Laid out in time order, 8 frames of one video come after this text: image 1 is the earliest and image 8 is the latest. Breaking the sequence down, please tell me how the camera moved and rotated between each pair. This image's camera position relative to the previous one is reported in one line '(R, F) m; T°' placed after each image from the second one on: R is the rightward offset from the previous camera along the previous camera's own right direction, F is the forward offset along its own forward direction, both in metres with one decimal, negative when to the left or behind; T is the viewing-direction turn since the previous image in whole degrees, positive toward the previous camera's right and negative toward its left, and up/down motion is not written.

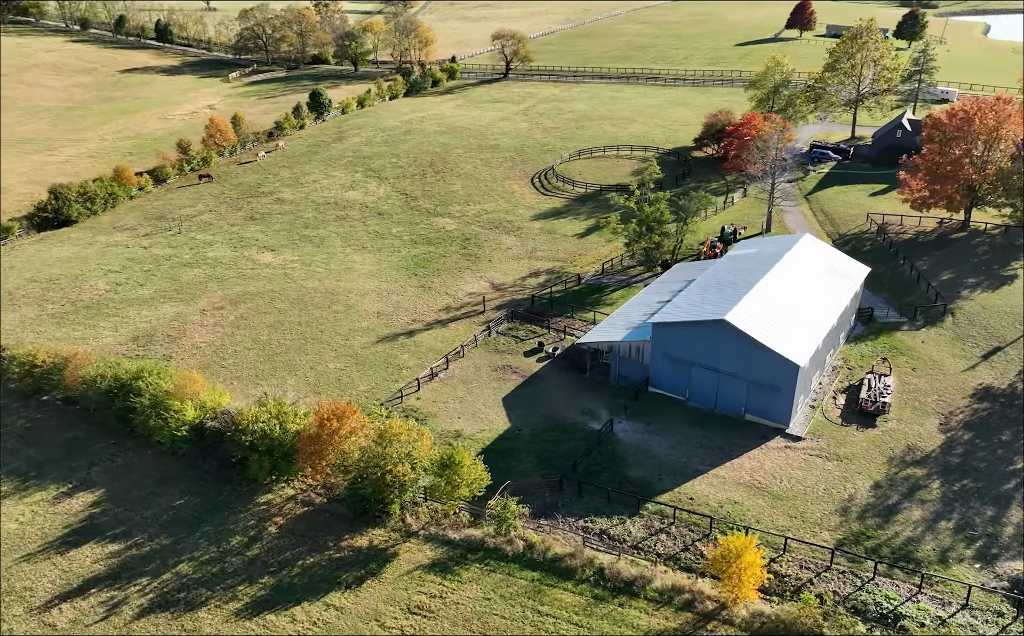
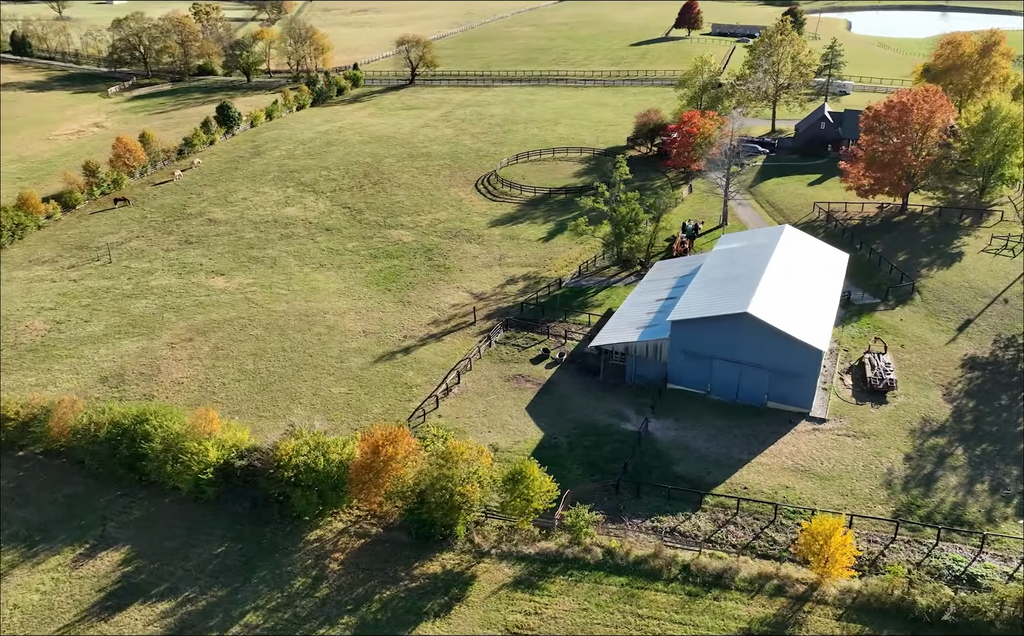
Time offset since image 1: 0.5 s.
(-4.7, +0.4) m; +8°
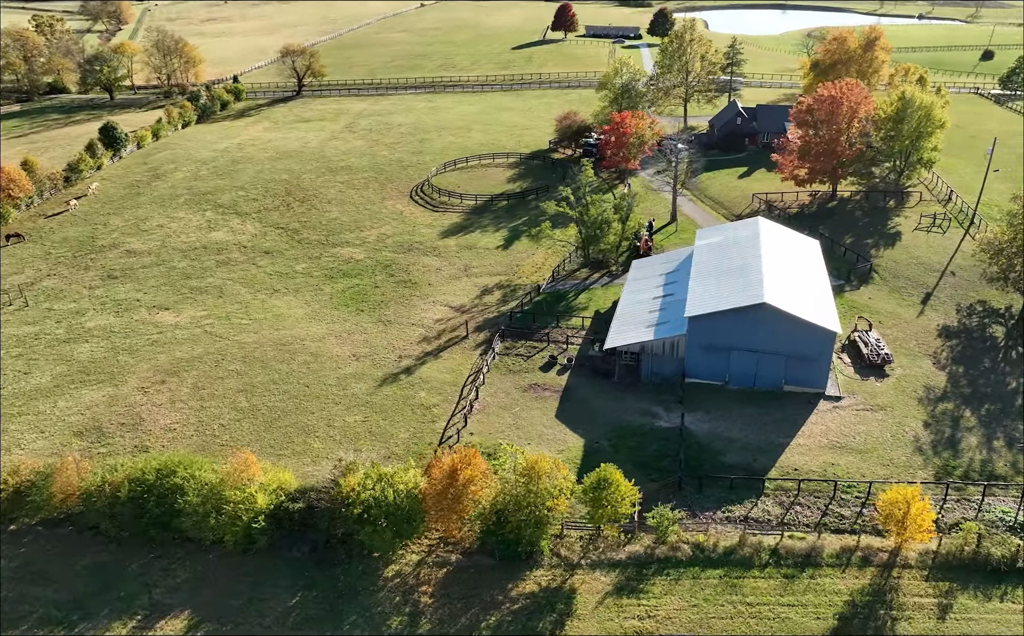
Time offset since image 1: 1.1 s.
(-5.6, +0.5) m; +9°
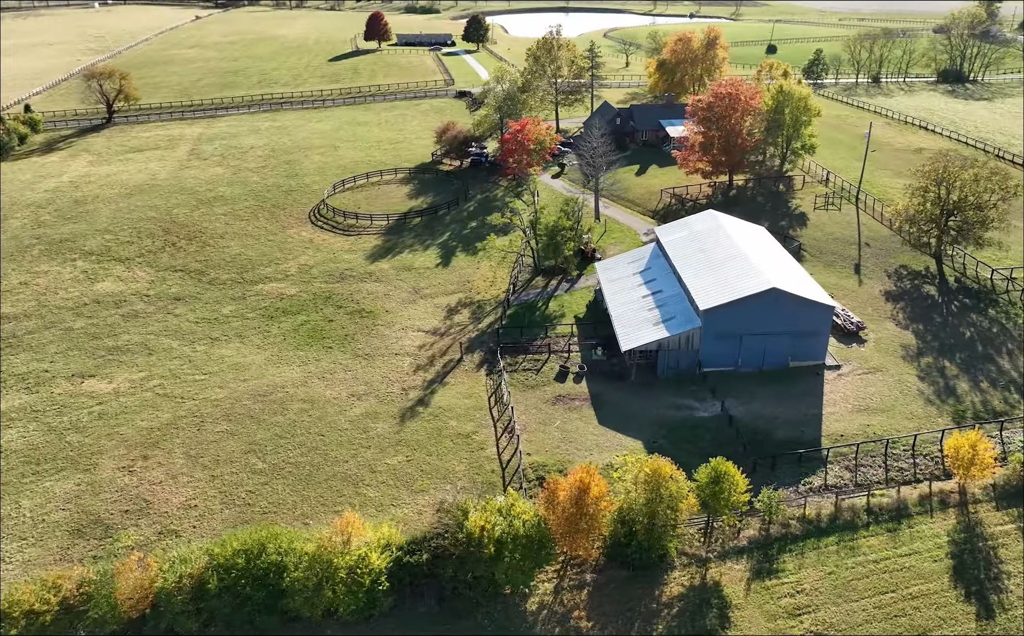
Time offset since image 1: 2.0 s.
(-8.6, +1.1) m; +15°
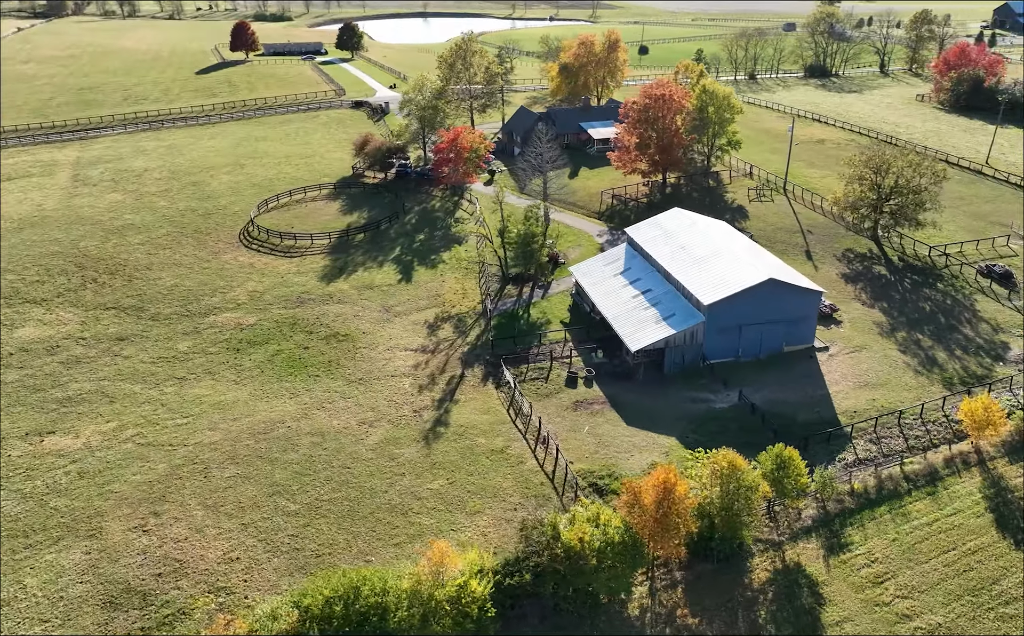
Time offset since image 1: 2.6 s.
(-6.0, +0.5) m; +10°
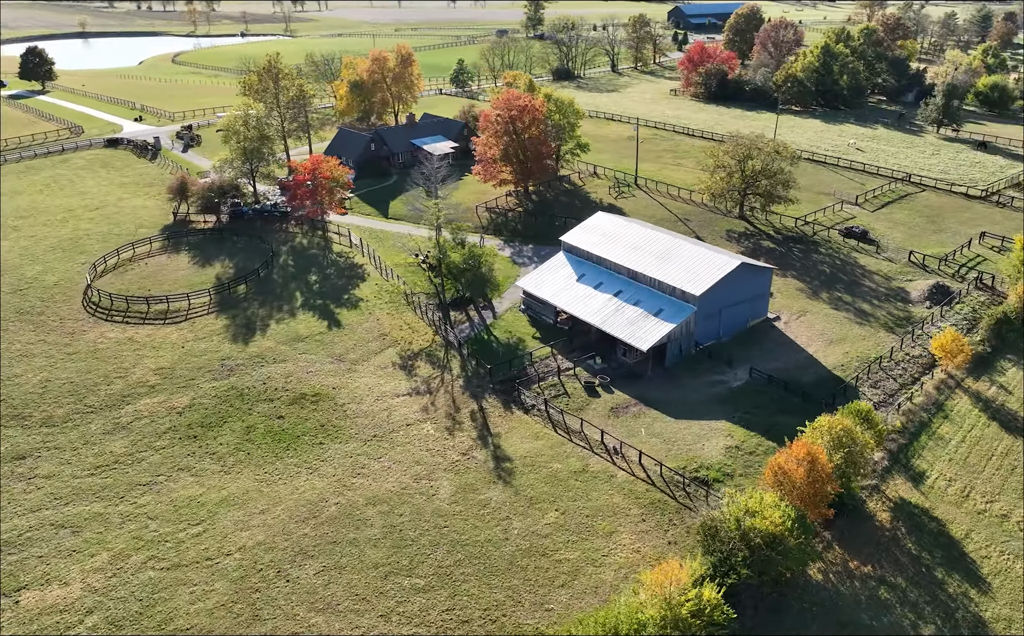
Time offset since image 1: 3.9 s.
(-12.9, +2.5) m; +21°
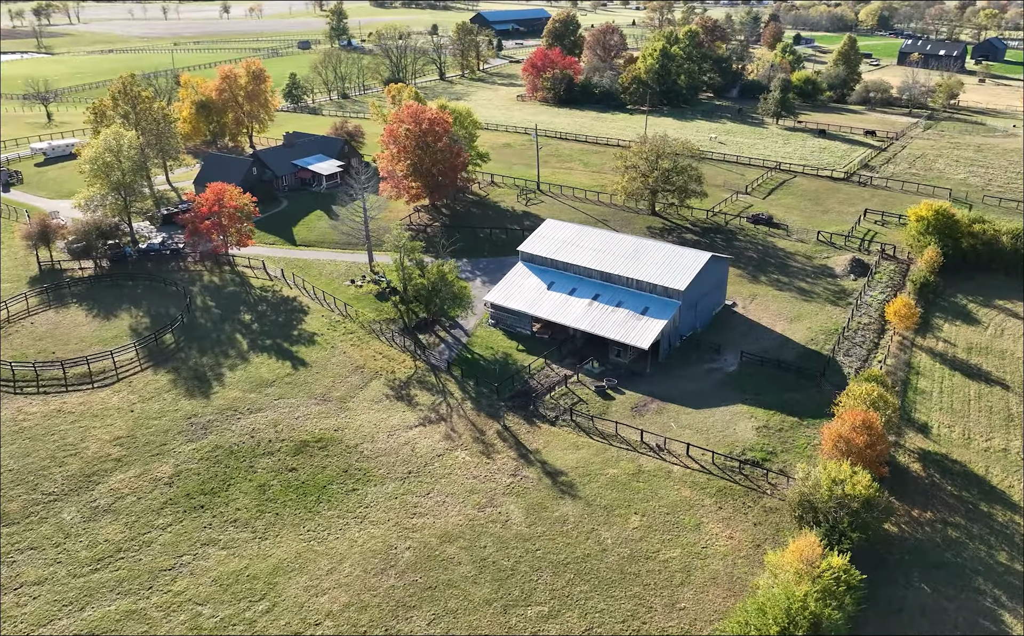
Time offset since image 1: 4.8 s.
(-9.3, +1.2) m; +15°
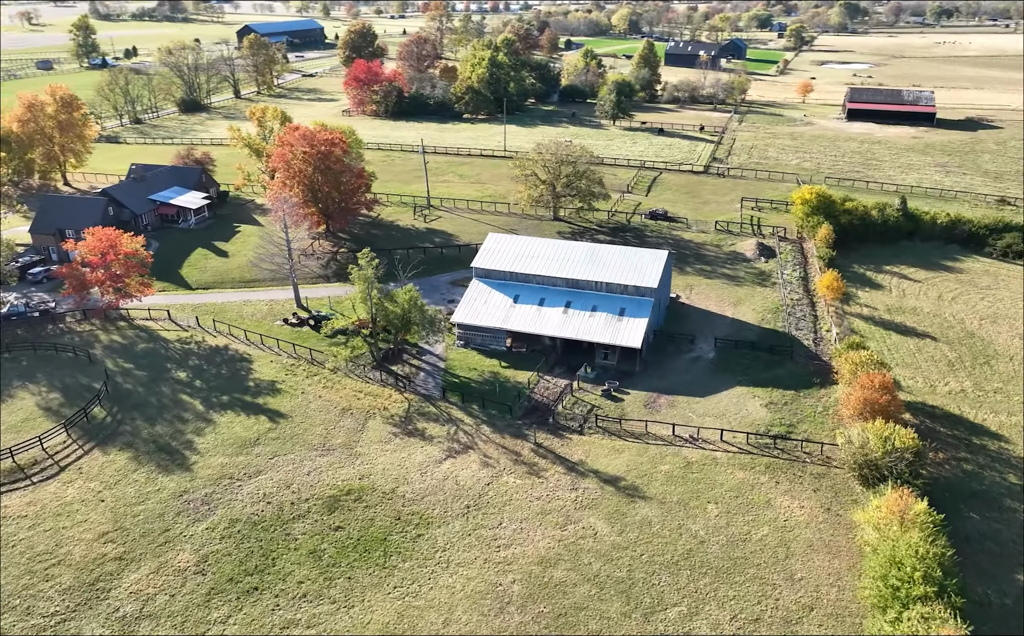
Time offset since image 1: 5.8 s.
(-10.6, +1.7) m; +17°
